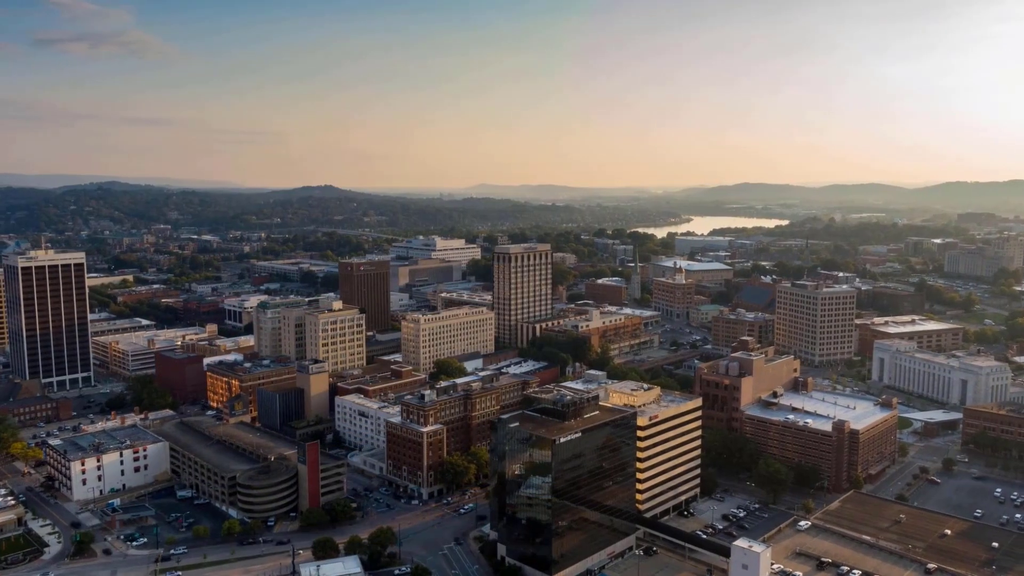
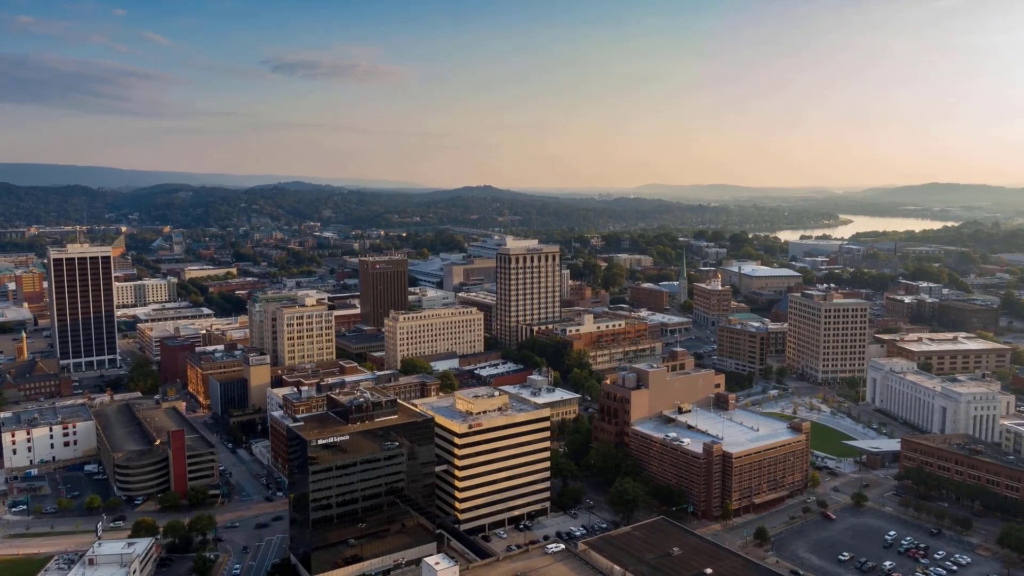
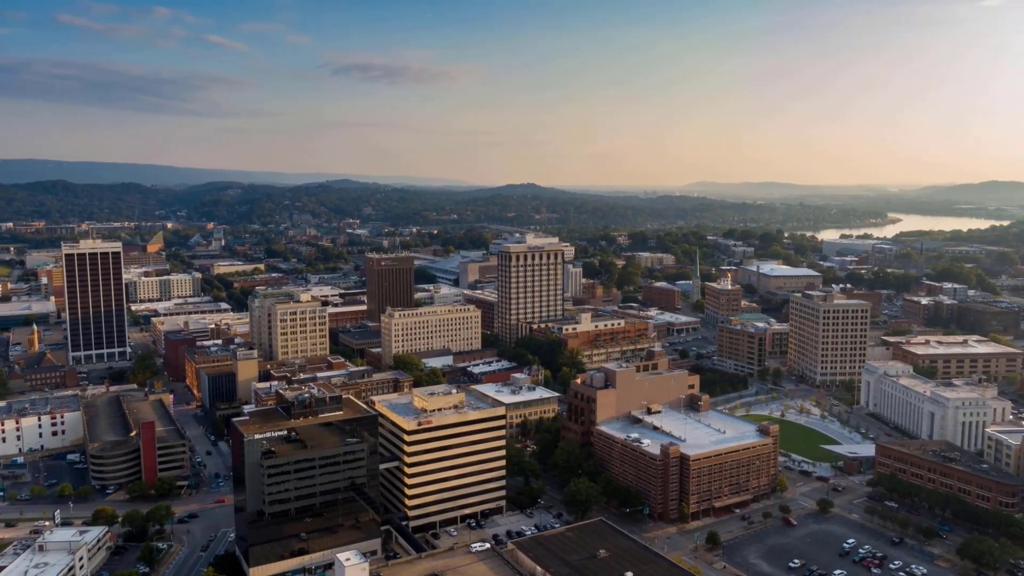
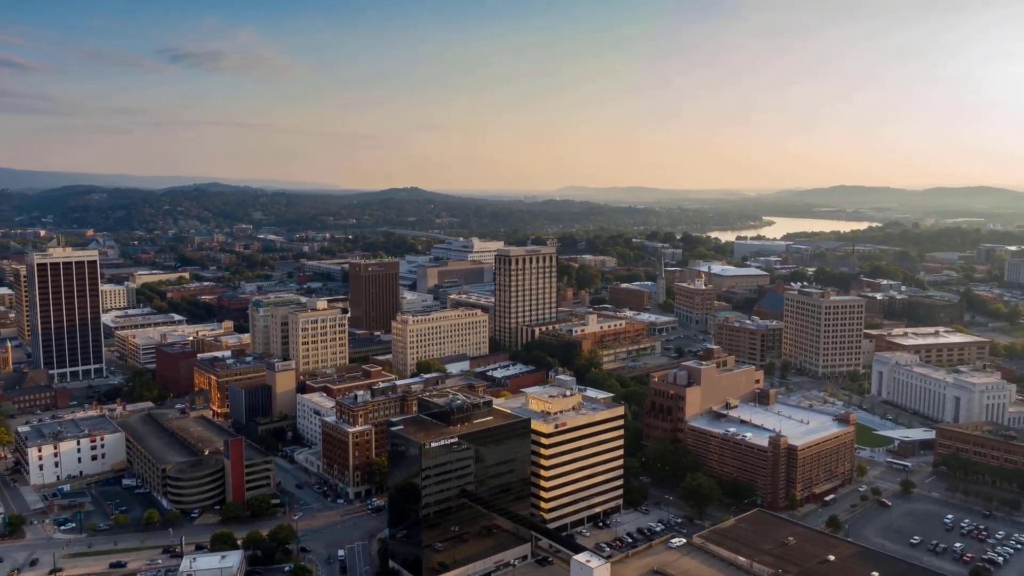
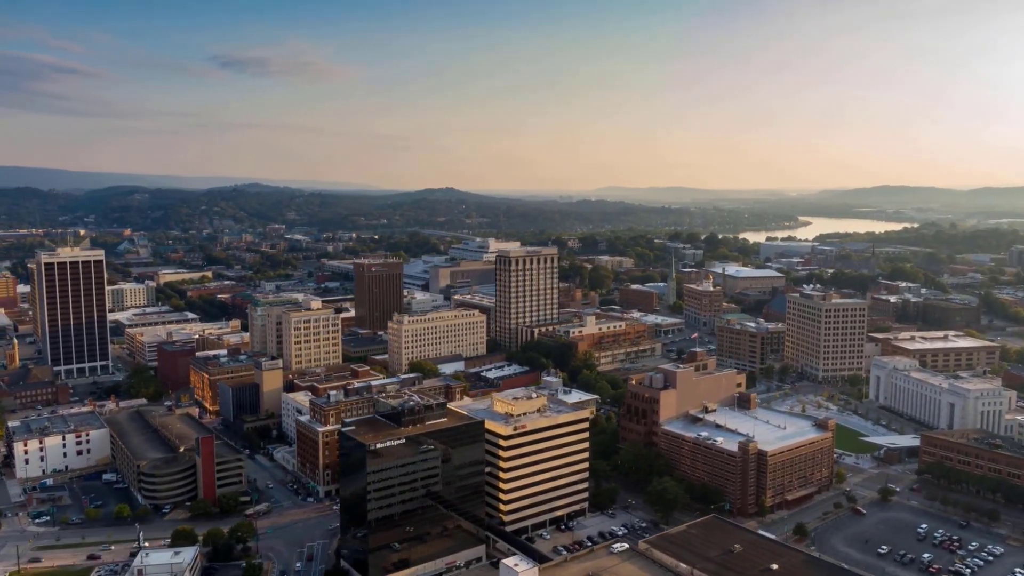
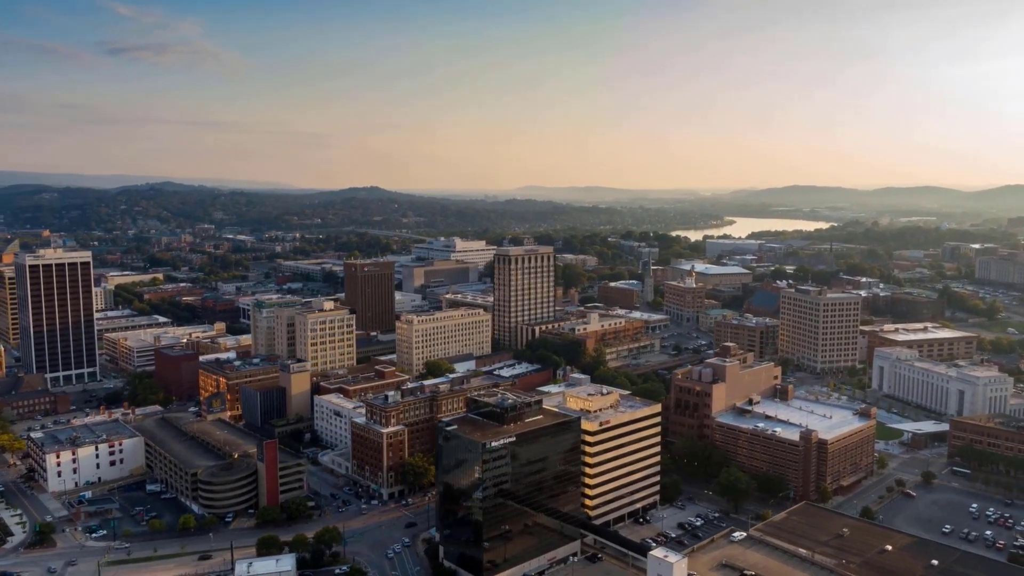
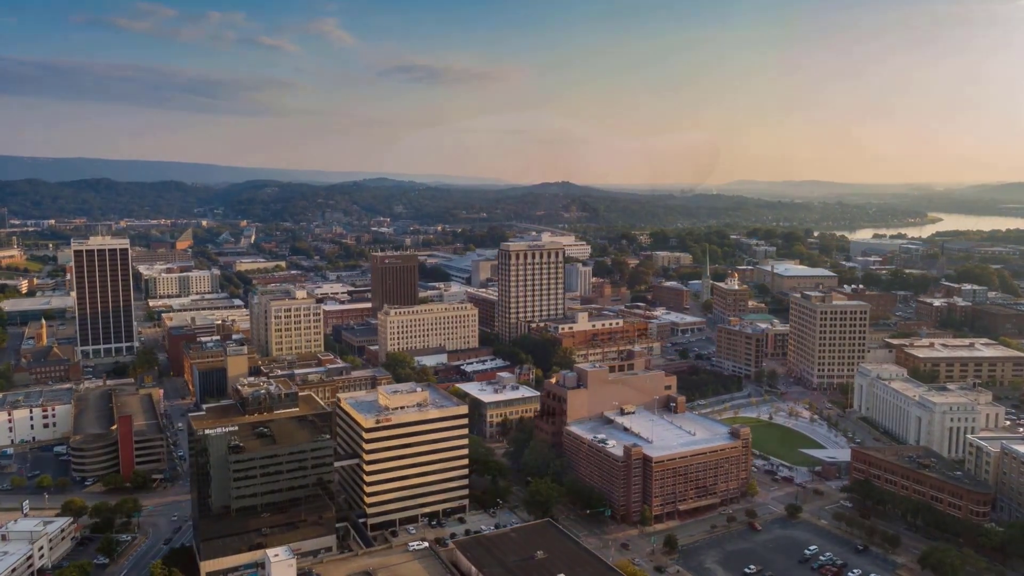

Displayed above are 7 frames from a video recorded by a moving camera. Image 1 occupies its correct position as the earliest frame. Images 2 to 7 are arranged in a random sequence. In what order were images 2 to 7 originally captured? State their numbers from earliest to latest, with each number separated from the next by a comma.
6, 4, 5, 2, 3, 7
